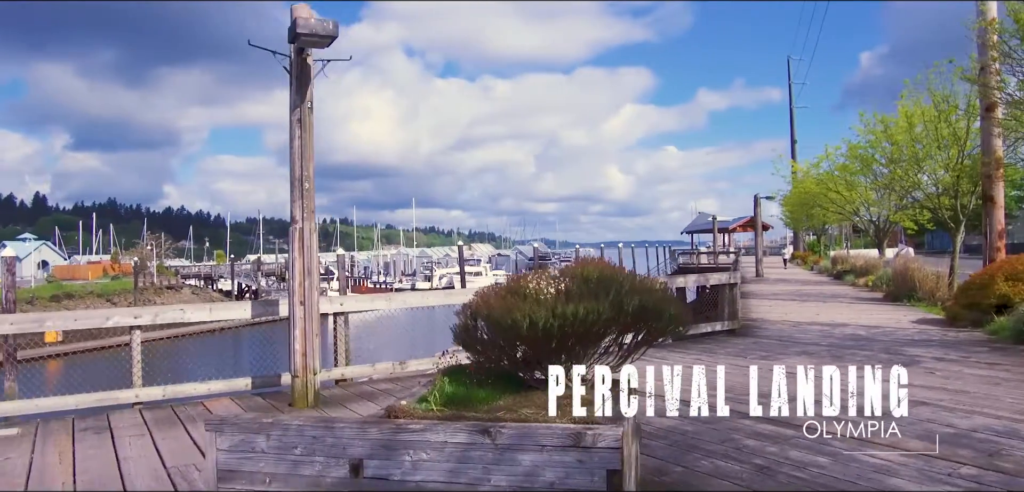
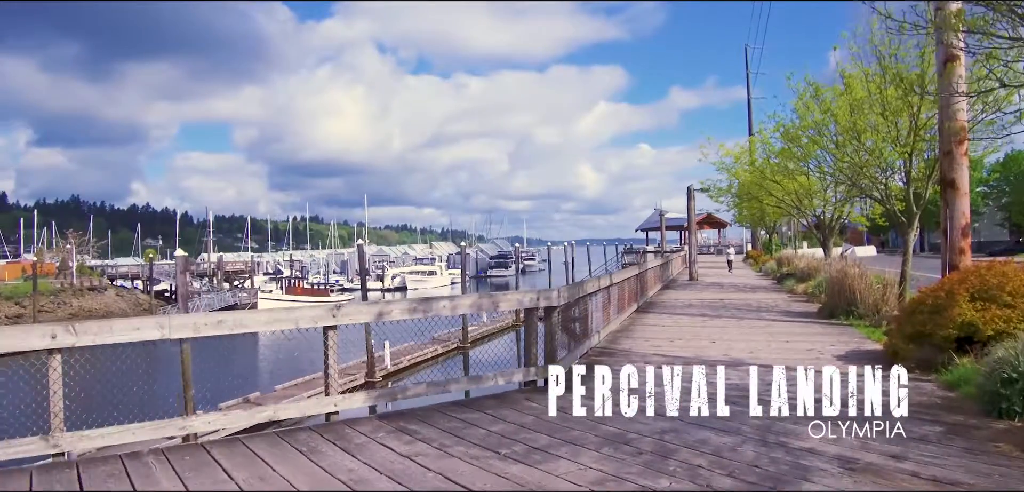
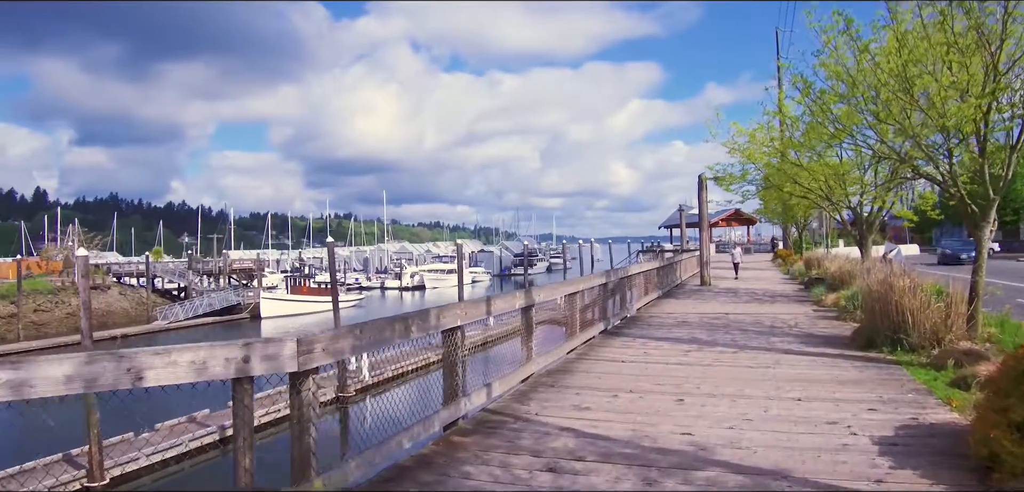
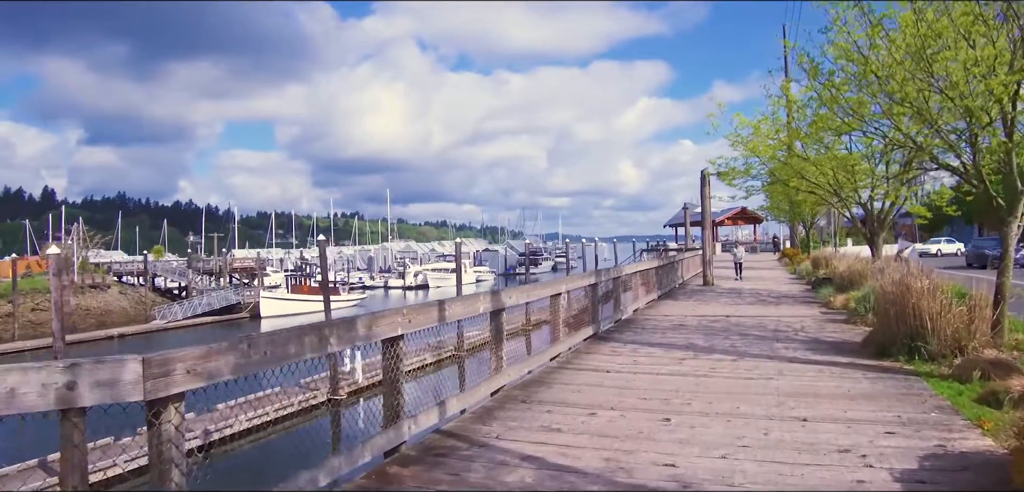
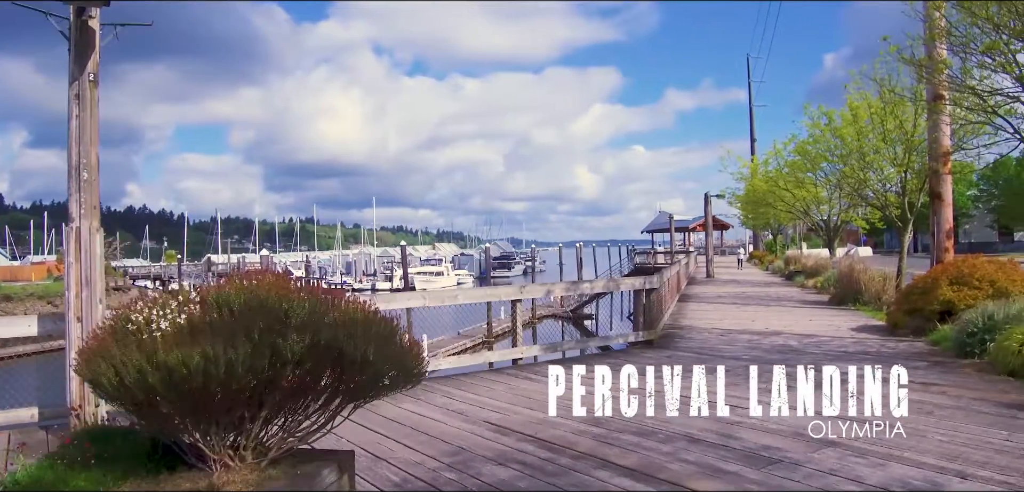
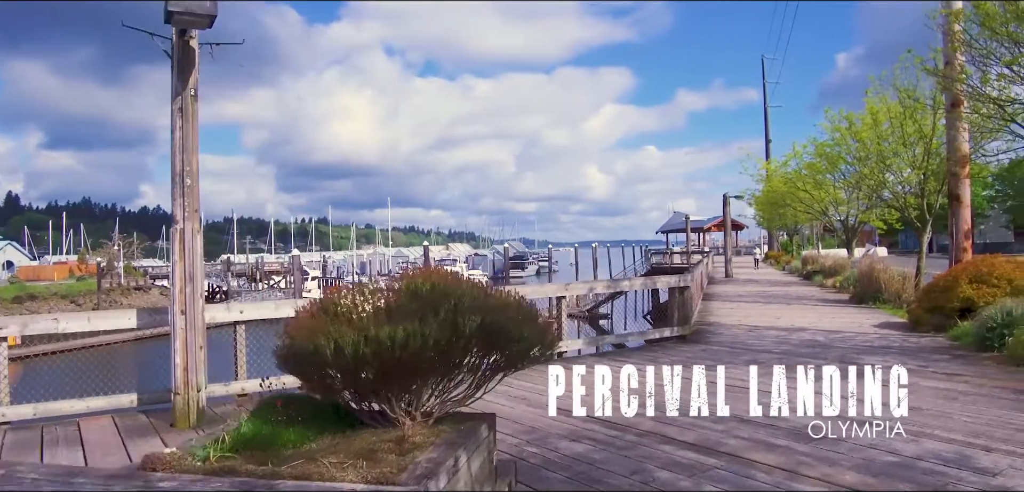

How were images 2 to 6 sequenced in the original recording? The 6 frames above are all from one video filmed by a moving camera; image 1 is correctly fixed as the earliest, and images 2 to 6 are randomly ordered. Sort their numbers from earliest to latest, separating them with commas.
6, 5, 2, 3, 4
